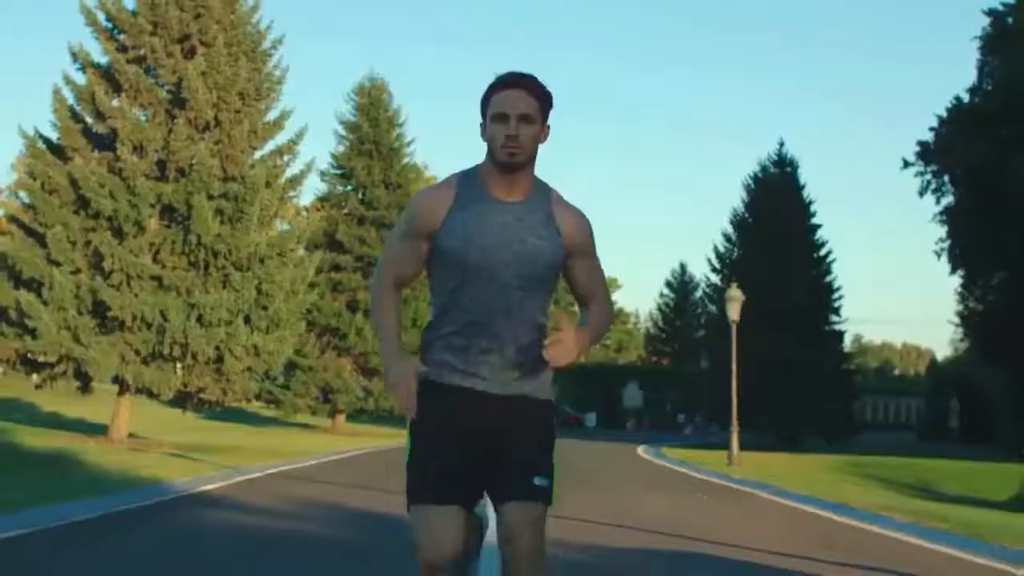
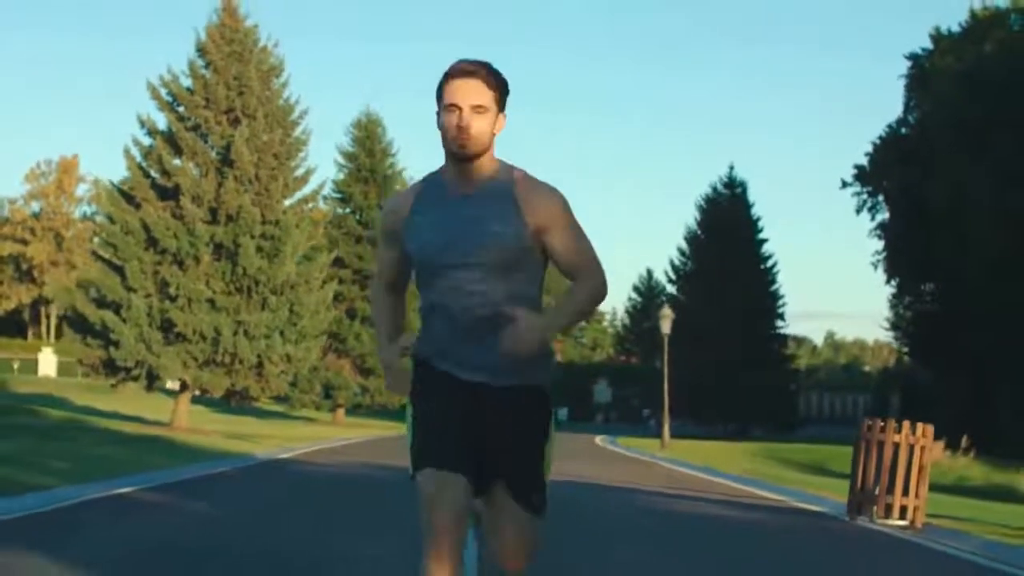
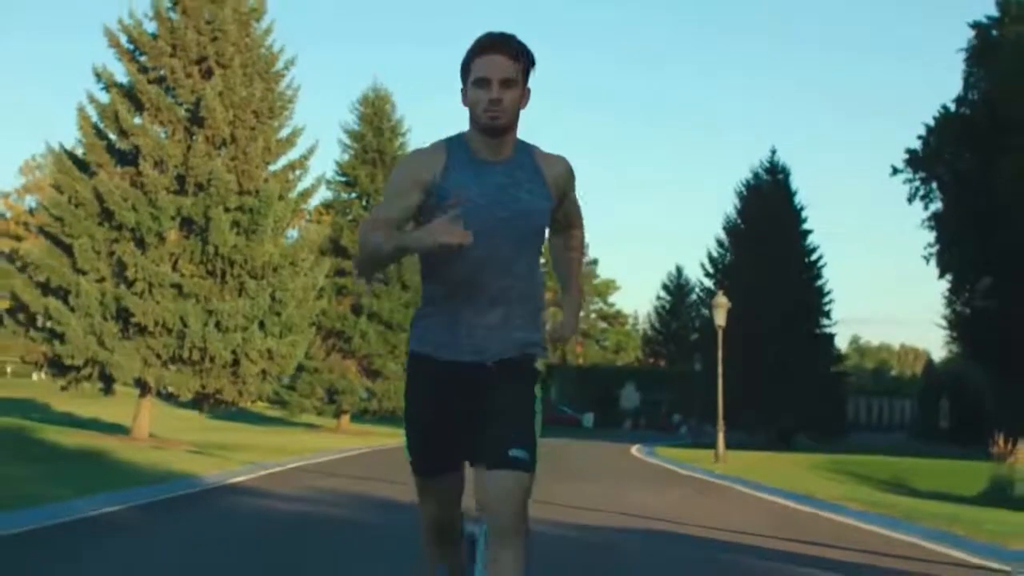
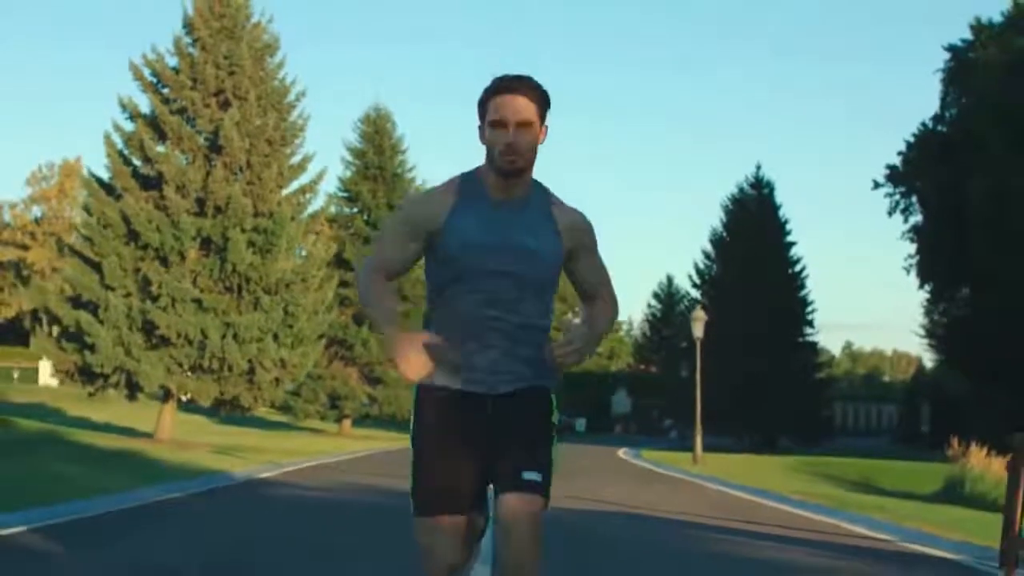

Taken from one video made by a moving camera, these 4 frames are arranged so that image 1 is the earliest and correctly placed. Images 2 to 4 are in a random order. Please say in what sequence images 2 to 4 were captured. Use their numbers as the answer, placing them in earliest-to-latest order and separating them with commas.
3, 4, 2
